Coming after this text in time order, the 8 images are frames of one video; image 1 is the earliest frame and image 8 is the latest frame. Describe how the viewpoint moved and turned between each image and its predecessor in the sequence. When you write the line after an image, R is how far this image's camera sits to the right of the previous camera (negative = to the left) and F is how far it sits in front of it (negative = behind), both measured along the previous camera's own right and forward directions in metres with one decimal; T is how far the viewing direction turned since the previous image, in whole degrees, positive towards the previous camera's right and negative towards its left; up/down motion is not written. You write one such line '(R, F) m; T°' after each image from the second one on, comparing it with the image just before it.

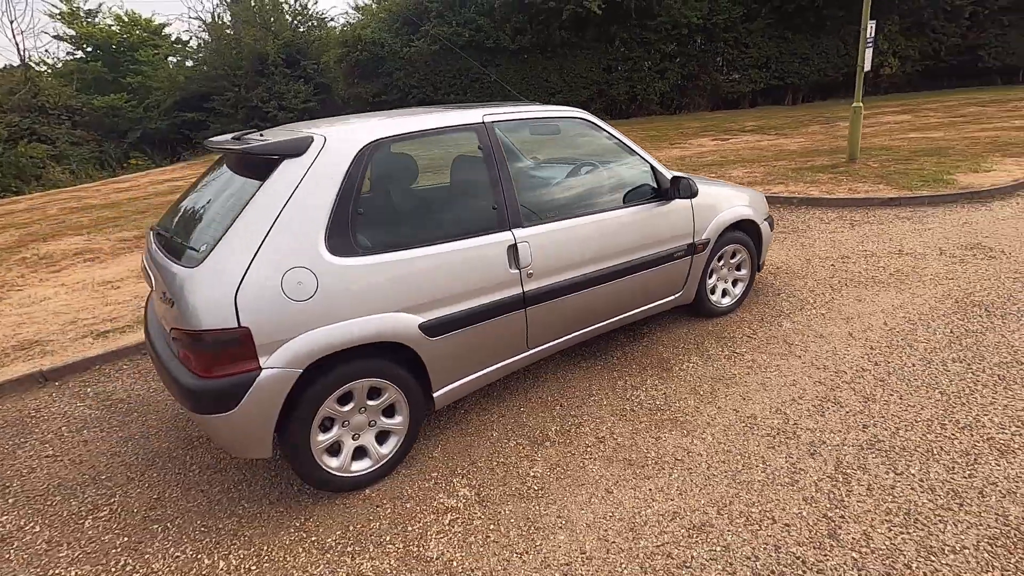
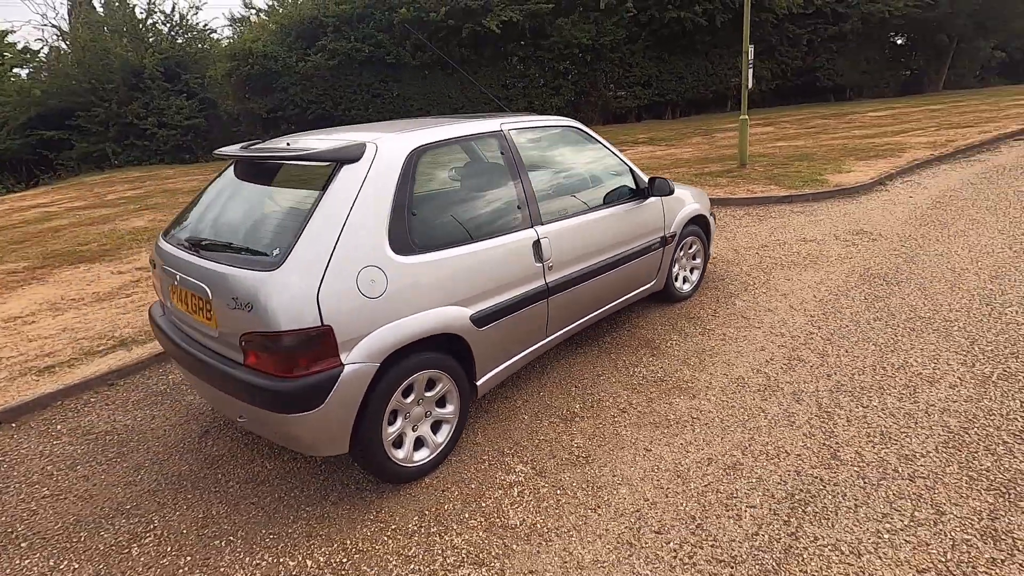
(-0.7, -0.2) m; +11°
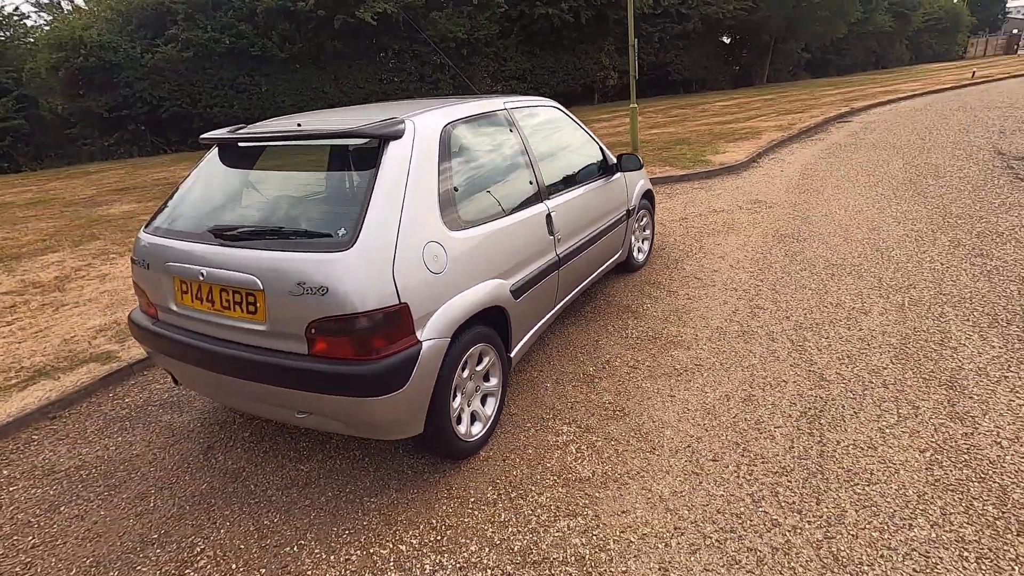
(-0.8, 0.0) m; +13°
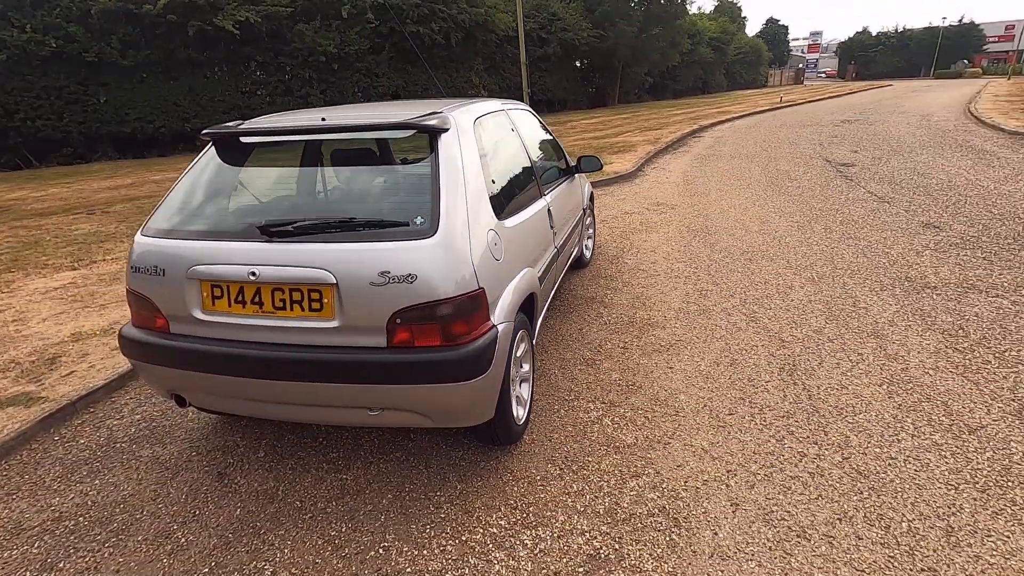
(-0.8, 0.0) m; +14°
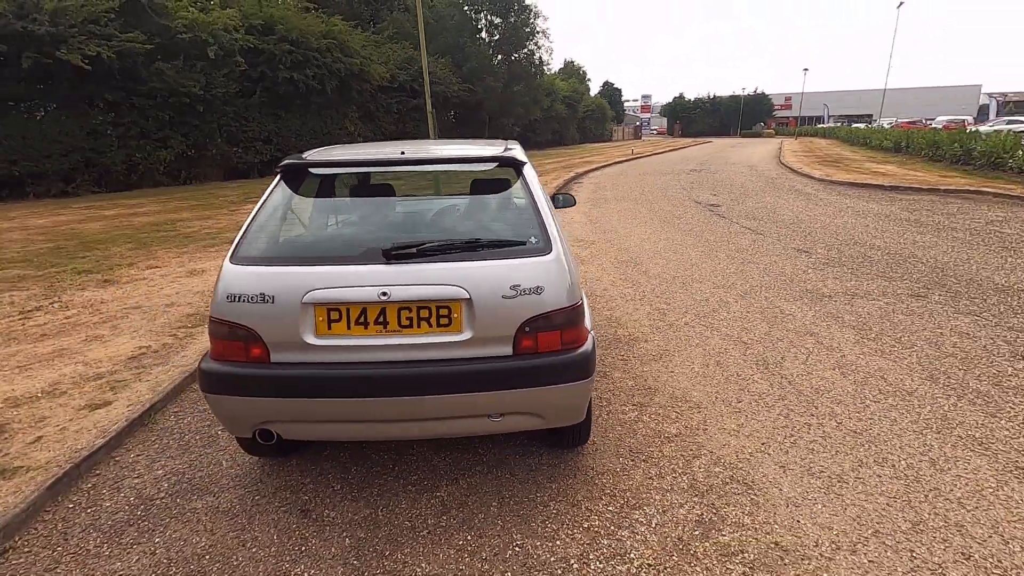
(-1.0, -0.2) m; +14°
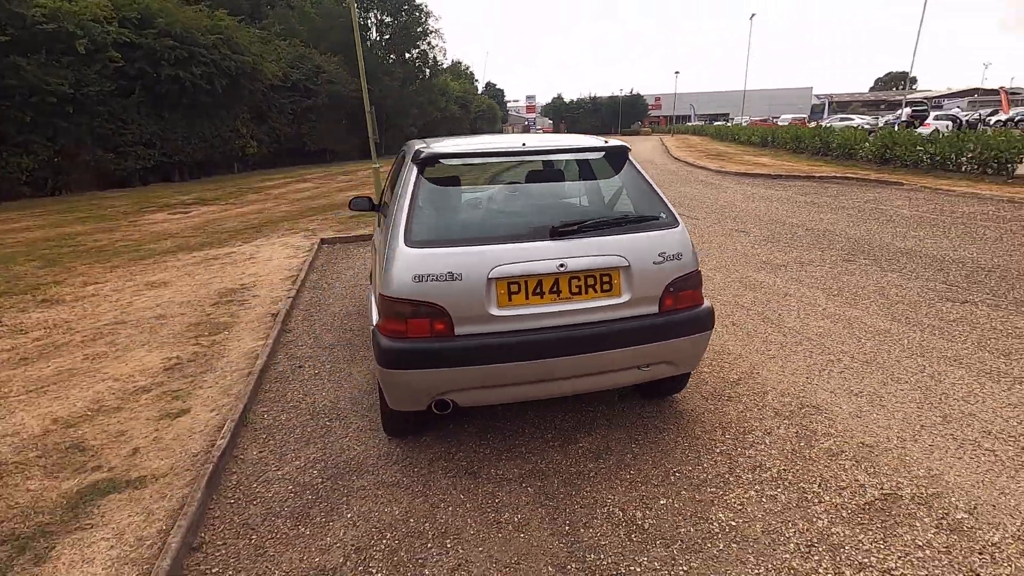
(-1.2, -0.2) m; +11°
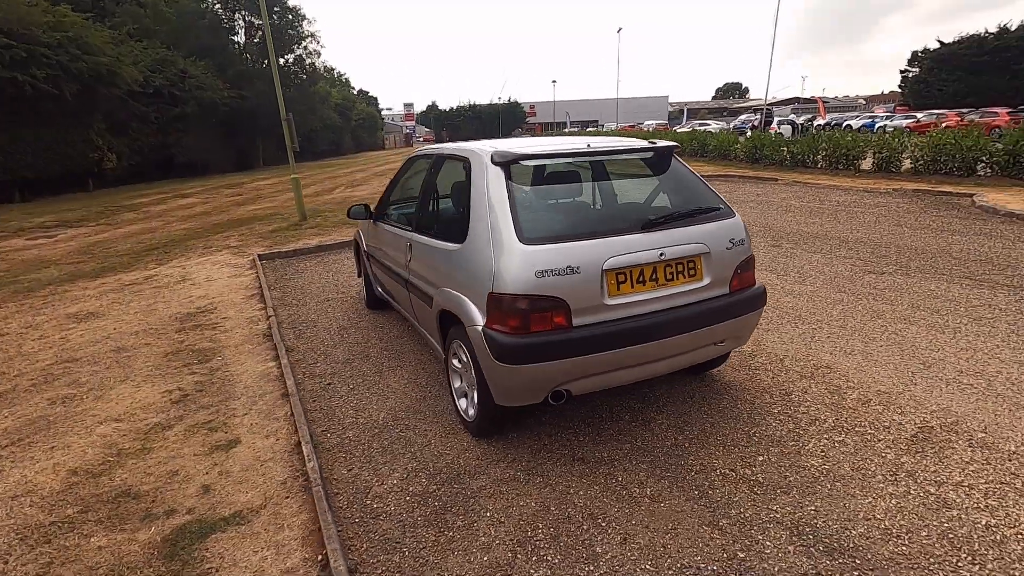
(-1.1, 0.0) m; +12°
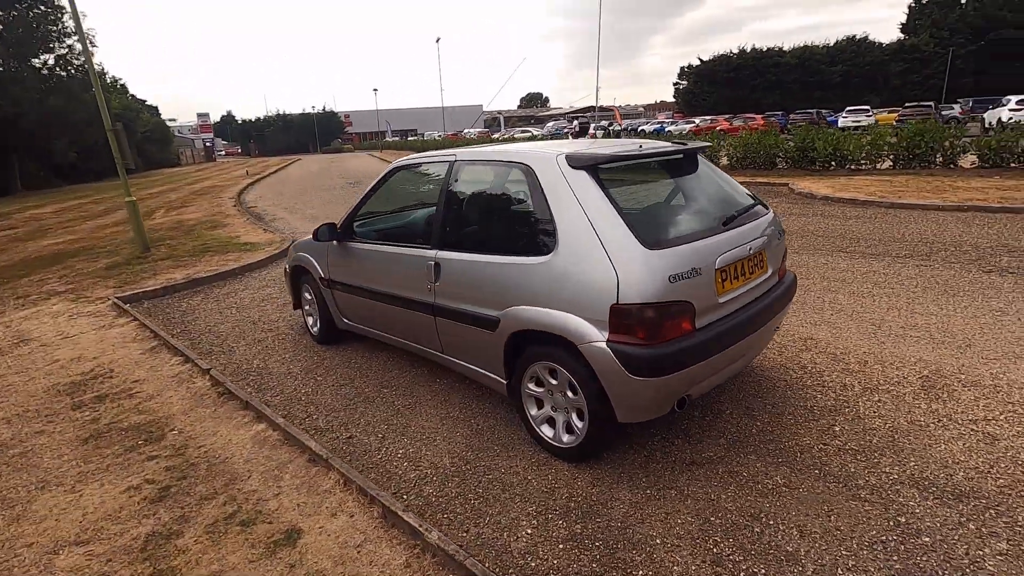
(-1.3, +0.4) m; +18°
